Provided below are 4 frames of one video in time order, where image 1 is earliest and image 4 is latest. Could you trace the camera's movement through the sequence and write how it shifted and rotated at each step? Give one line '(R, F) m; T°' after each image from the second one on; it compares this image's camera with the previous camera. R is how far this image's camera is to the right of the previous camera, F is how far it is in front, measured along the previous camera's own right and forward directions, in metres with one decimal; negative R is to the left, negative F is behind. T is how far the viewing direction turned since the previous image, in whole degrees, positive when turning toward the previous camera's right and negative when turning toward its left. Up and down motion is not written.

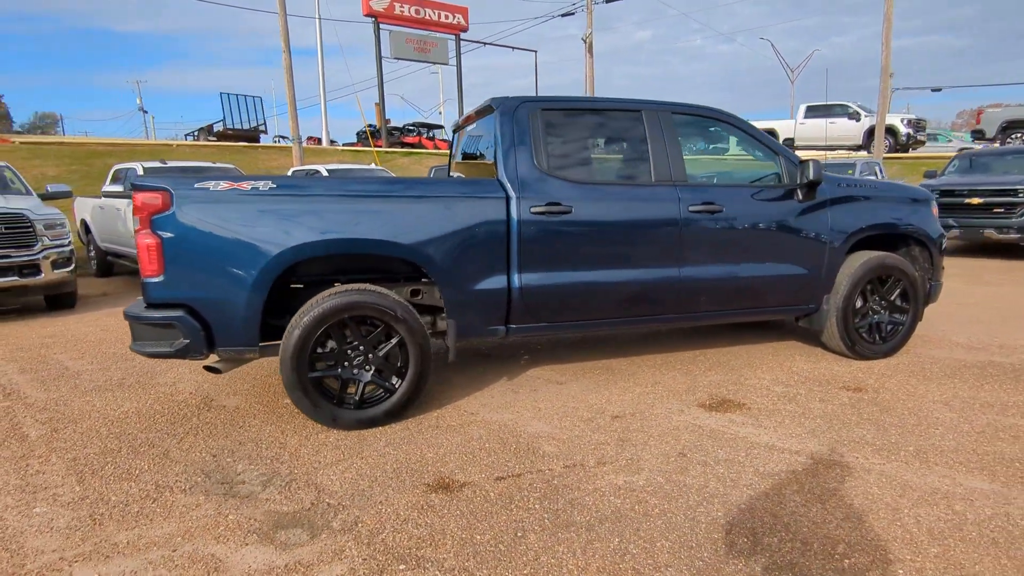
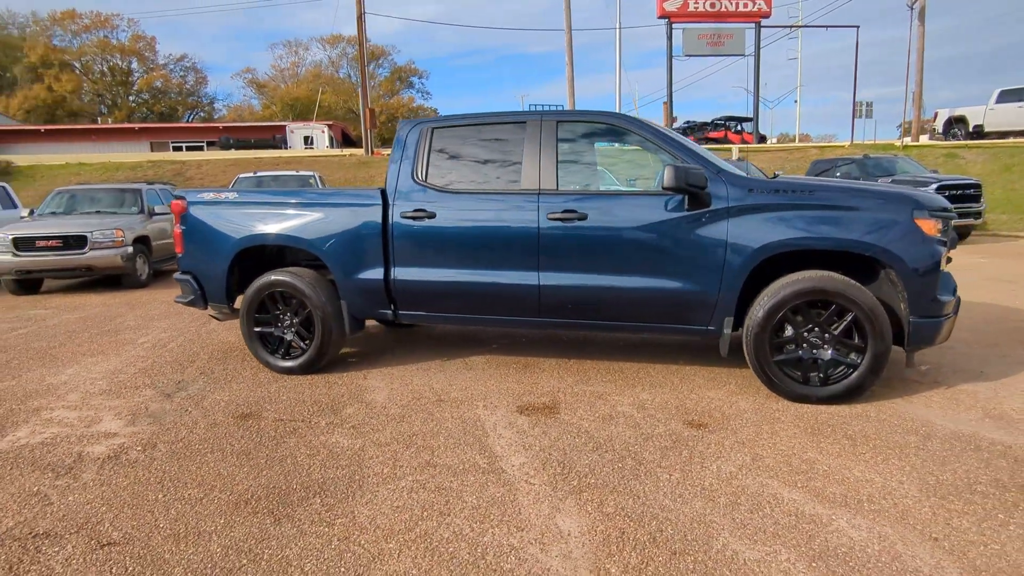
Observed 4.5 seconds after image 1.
(+3.4, +0.6) m; -33°
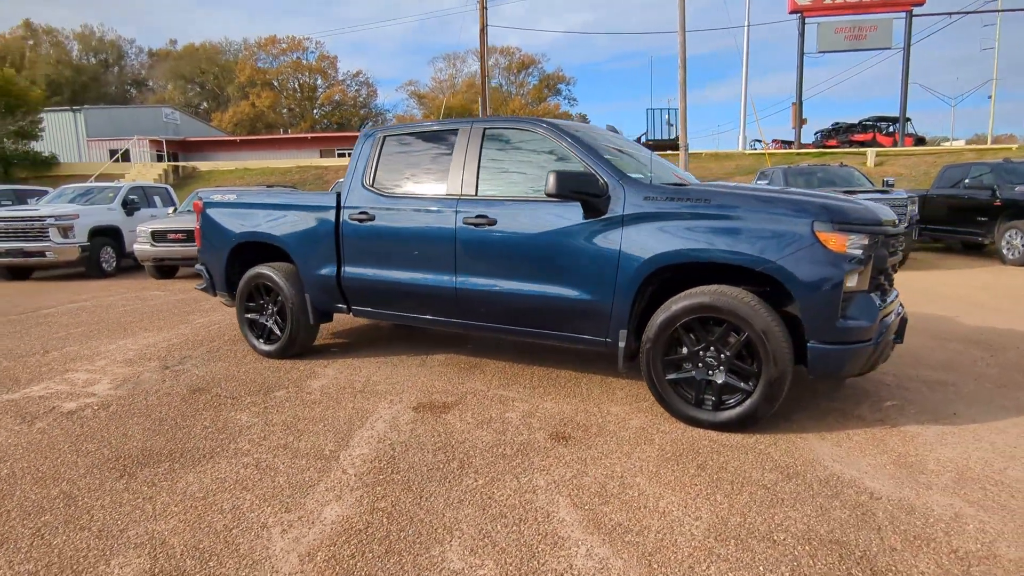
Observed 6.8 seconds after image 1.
(+1.7, +0.1) m; -14°
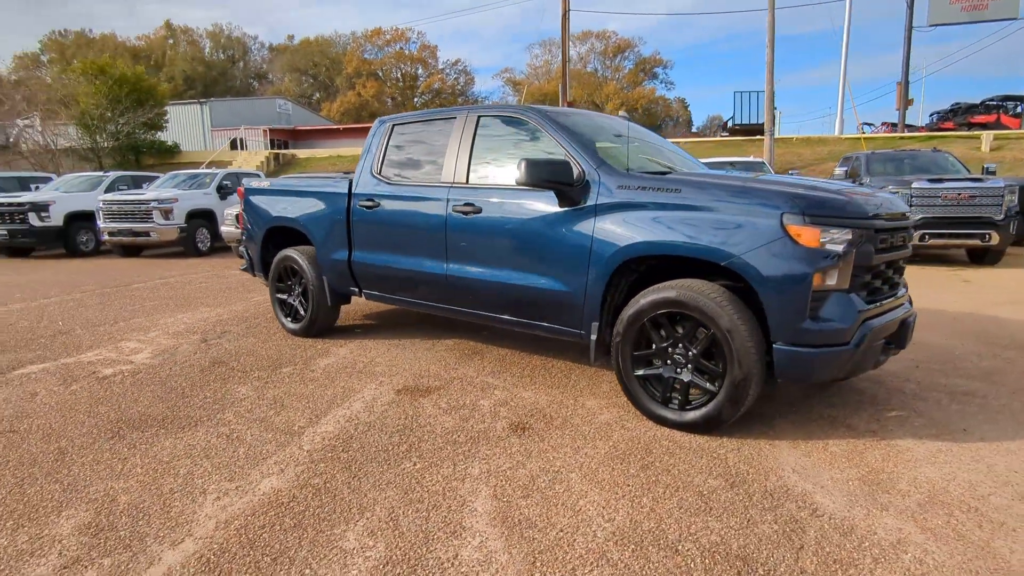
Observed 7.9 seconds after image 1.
(+0.8, +0.1) m; -9°
